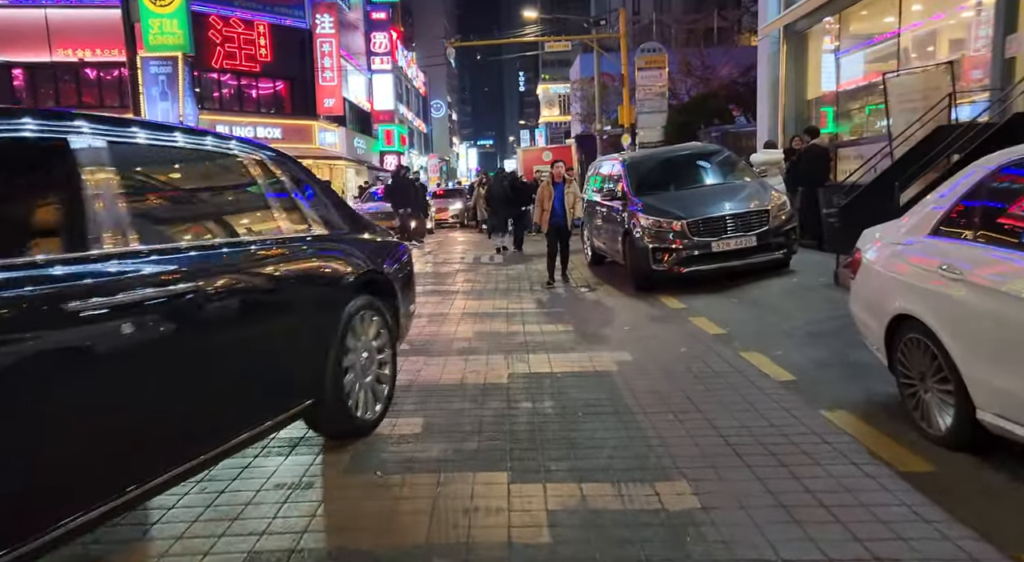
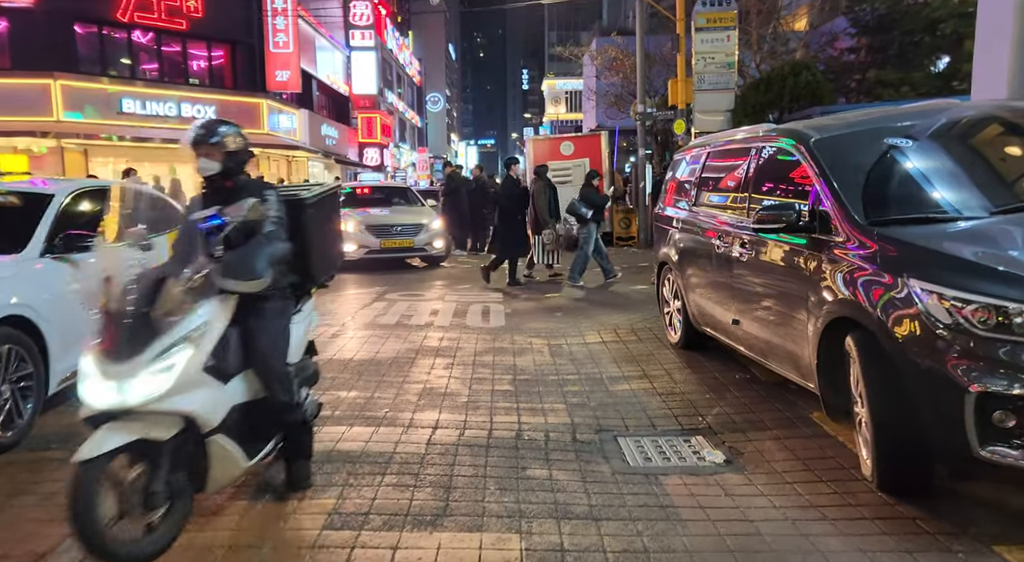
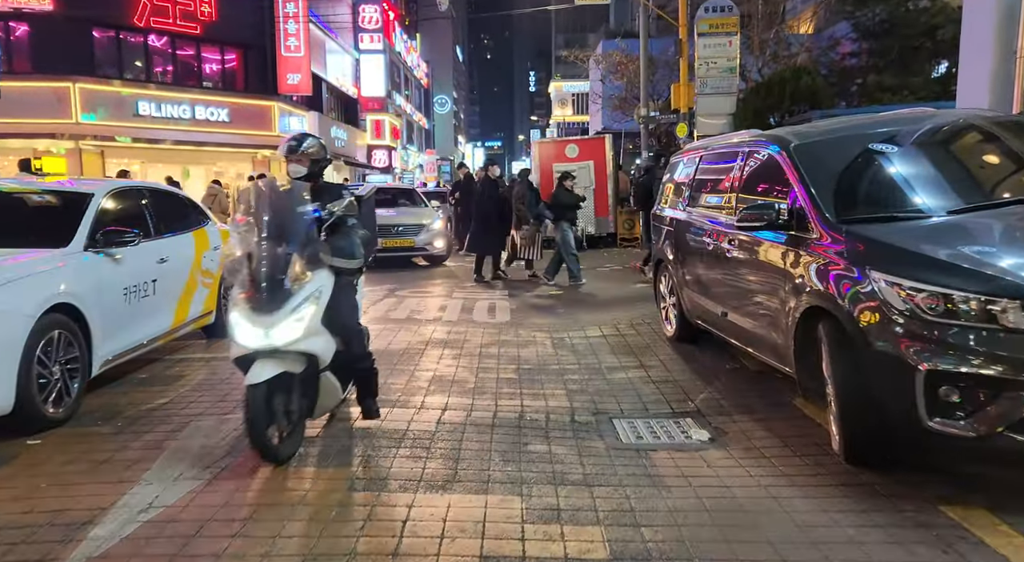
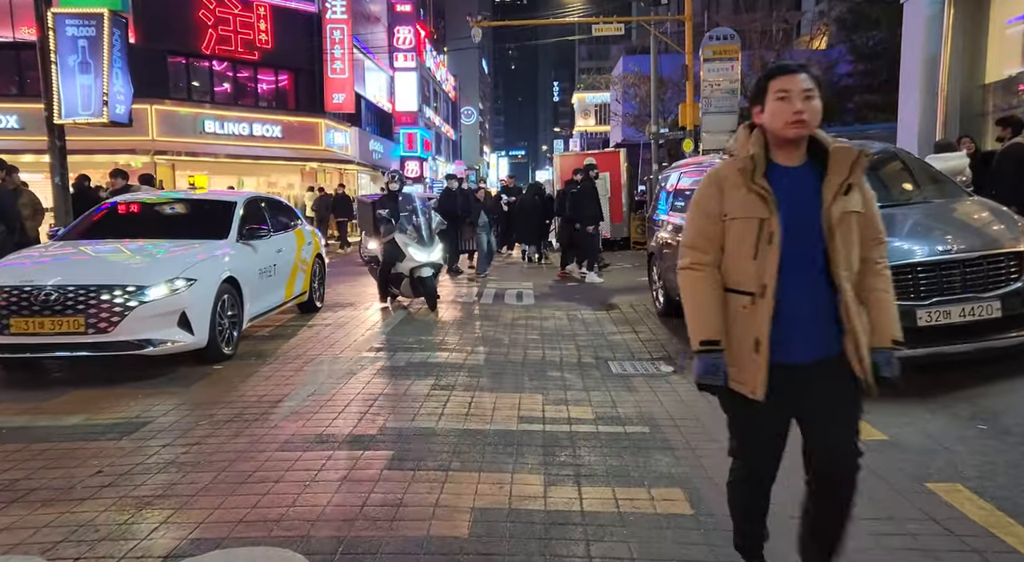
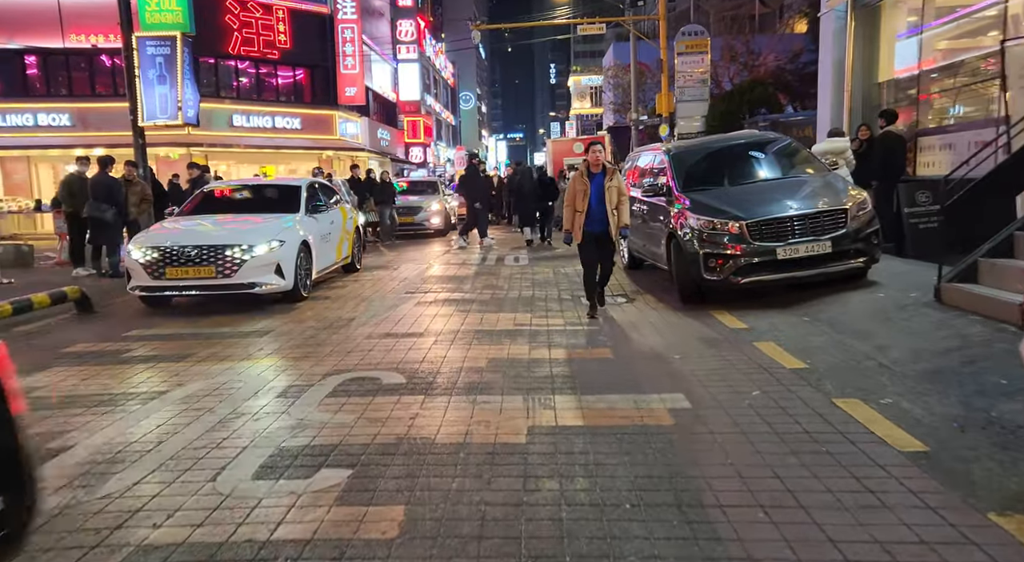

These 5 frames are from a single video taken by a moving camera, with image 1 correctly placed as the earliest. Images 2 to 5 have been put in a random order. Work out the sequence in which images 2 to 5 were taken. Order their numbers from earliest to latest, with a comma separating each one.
5, 4, 3, 2
